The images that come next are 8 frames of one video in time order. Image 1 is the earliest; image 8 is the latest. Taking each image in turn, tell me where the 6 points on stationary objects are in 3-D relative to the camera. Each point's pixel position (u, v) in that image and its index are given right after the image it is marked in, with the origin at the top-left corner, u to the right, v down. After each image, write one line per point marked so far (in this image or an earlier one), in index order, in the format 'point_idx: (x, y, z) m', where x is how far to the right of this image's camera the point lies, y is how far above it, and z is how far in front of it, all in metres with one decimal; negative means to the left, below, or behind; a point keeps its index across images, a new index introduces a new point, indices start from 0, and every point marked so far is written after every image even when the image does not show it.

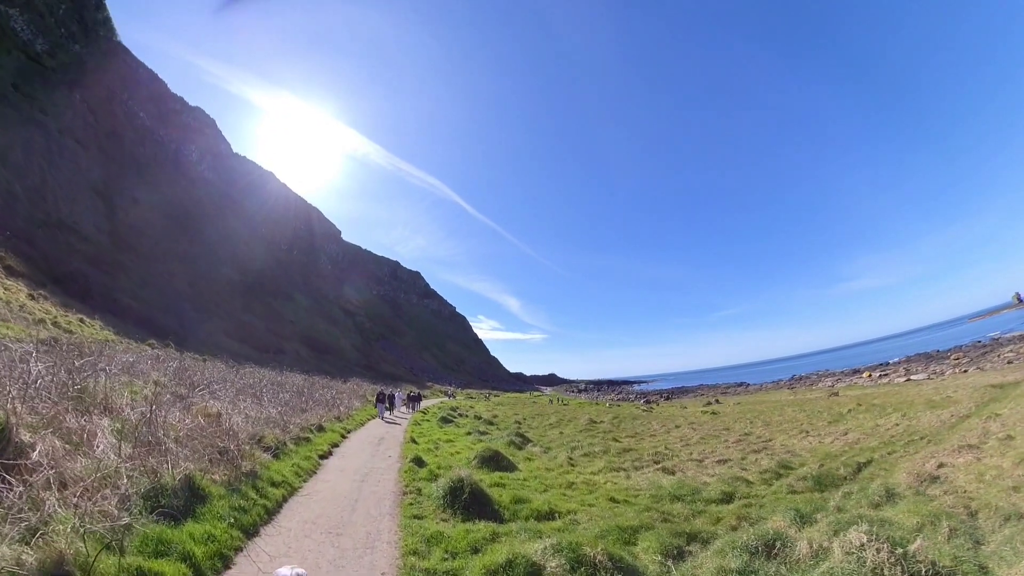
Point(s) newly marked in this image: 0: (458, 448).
0: (-2.1, -6.2, +18.9) m
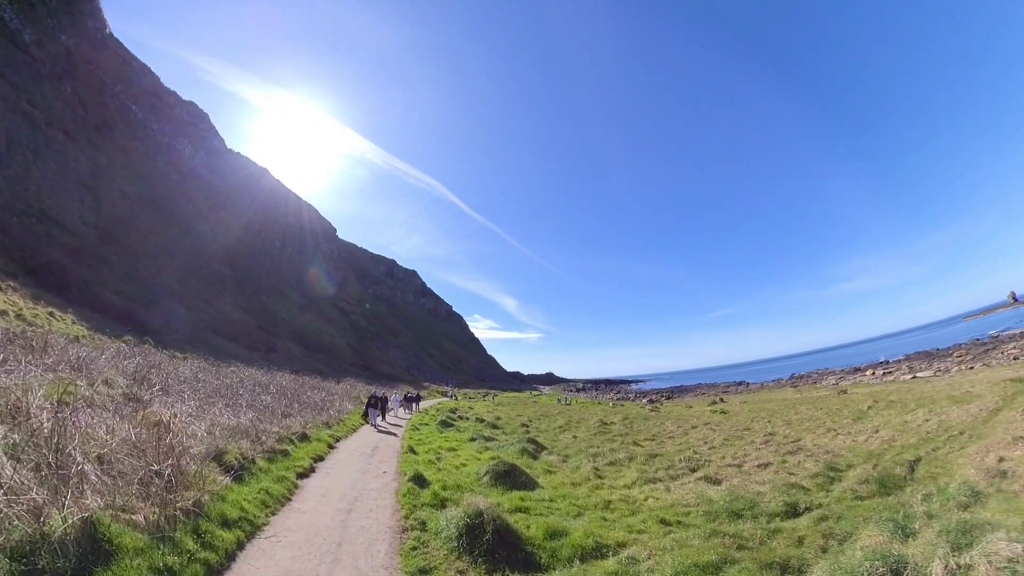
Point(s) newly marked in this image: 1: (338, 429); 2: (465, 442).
0: (-1.5, -5.7, +16.4) m
1: (-7.2, -6.0, +19.8) m
2: (-1.9, -6.5, +20.6) m
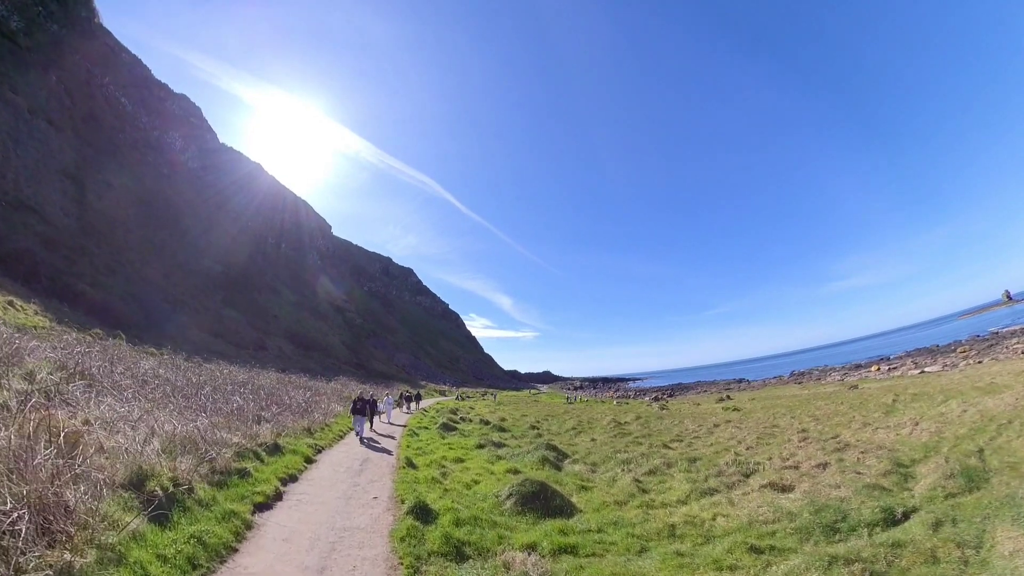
0: (-1.0, -5.1, +13.5) m
1: (-6.6, -5.4, +16.9) m
2: (-1.4, -5.9, +17.7) m
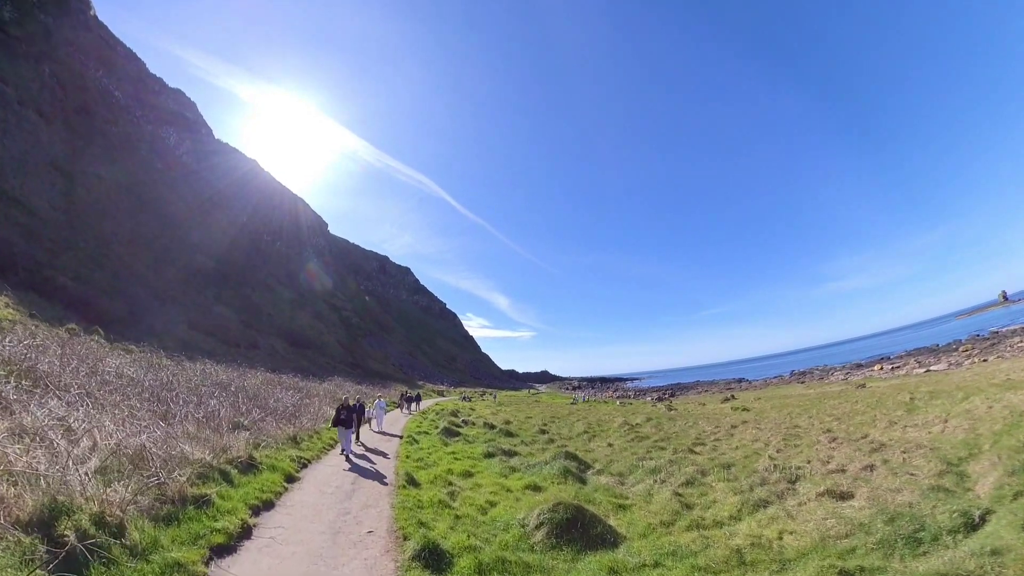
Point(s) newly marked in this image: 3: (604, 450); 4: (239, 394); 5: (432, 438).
0: (-0.5, -4.8, +11.6) m
1: (-6.2, -5.0, +14.9) m
2: (-1.0, -5.5, +15.8) m
3: (+3.7, -6.6, +19.6) m
4: (-9.5, -3.7, +16.9) m
5: (-3.3, -6.1, +19.8) m
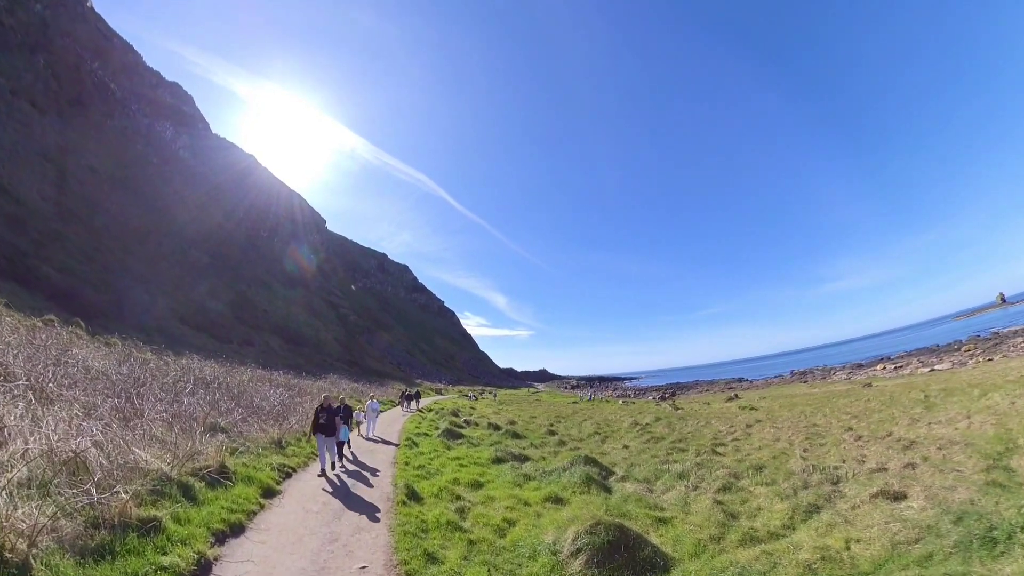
0: (-0.2, -4.4, +10.1) m
1: (-5.8, -4.6, +13.3) m
2: (-0.6, -5.1, +14.3) m
3: (+4.0, -6.2, +18.1) m
4: (-9.2, -3.3, +15.3) m
5: (-3.0, -5.7, +18.2) m
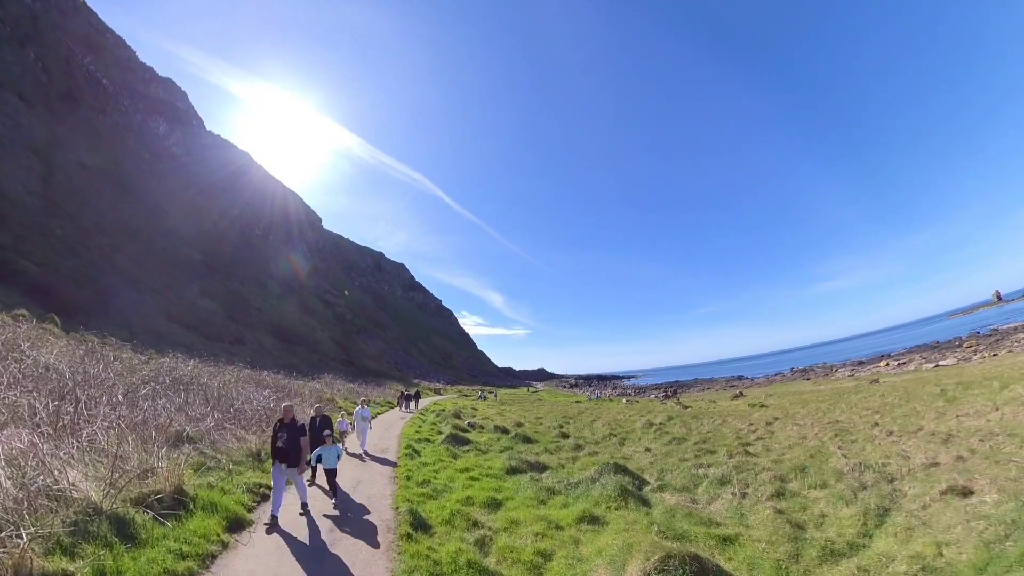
0: (+0.3, -4.0, +8.3) m
1: (-5.4, -4.2, +11.5) m
2: (-0.2, -4.8, +12.5) m
3: (+4.5, -5.8, +16.3) m
4: (-8.8, -2.9, +13.5) m
5: (-2.5, -5.4, +16.4) m
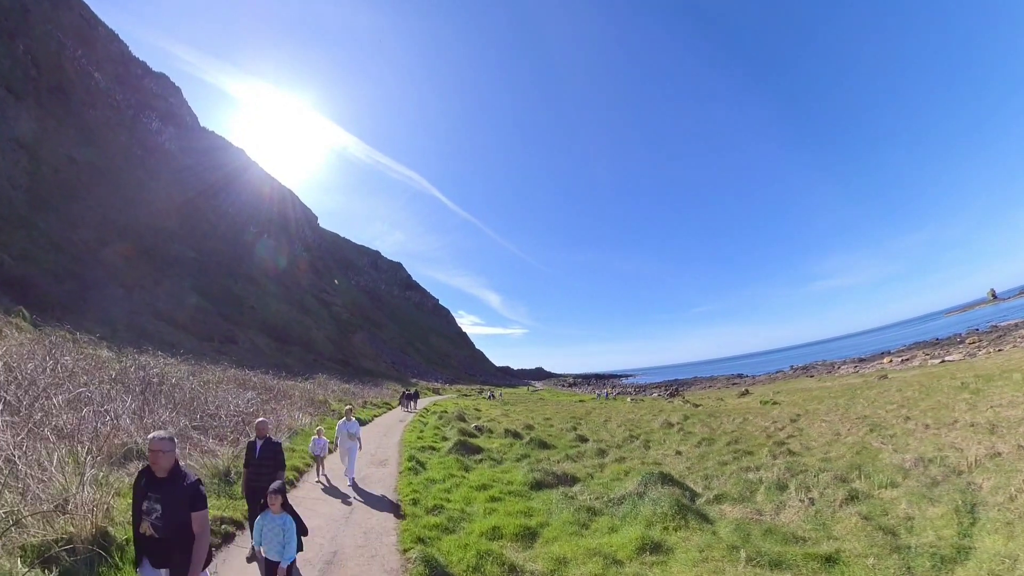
0: (+0.9, -3.6, +6.4) m
1: (-4.8, -3.8, +9.6) m
2: (+0.4, -4.4, +10.6) m
3: (+5.0, -5.4, +14.4) m
4: (-8.2, -2.6, +11.5) m
5: (-2.0, -5.0, +14.5) m
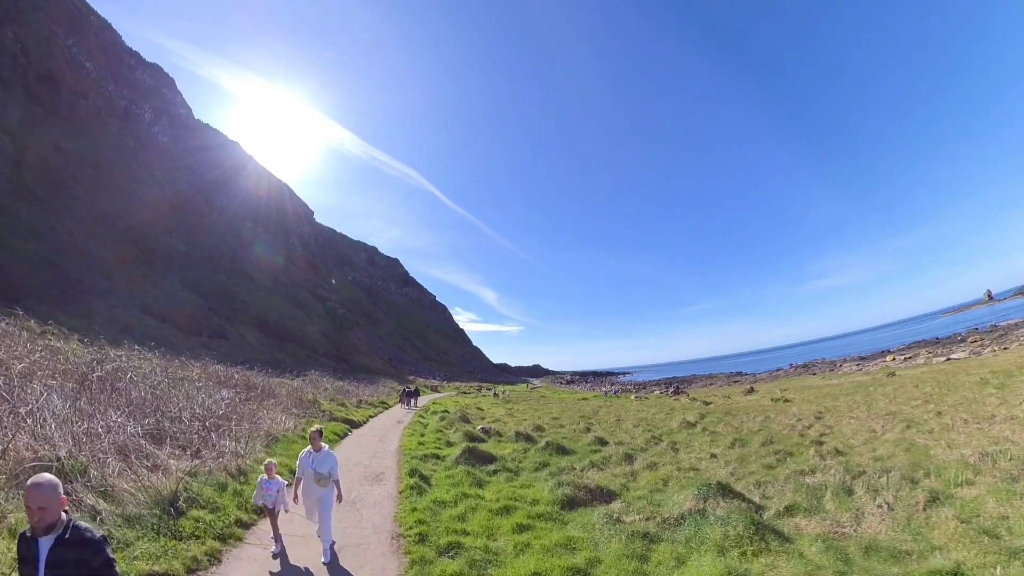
0: (+1.4, -3.2, +4.5) m
1: (-4.3, -3.4, +7.6) m
2: (+0.9, -3.9, +8.7) m
3: (+5.5, -4.9, +12.6) m
4: (-7.7, -2.1, +9.5) m
5: (-1.5, -4.5, +12.6) m
